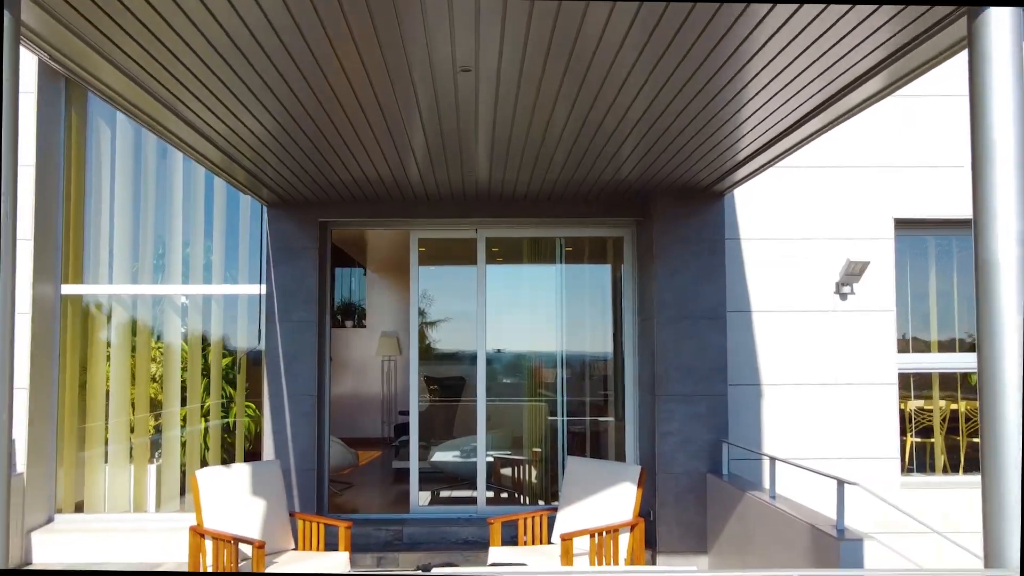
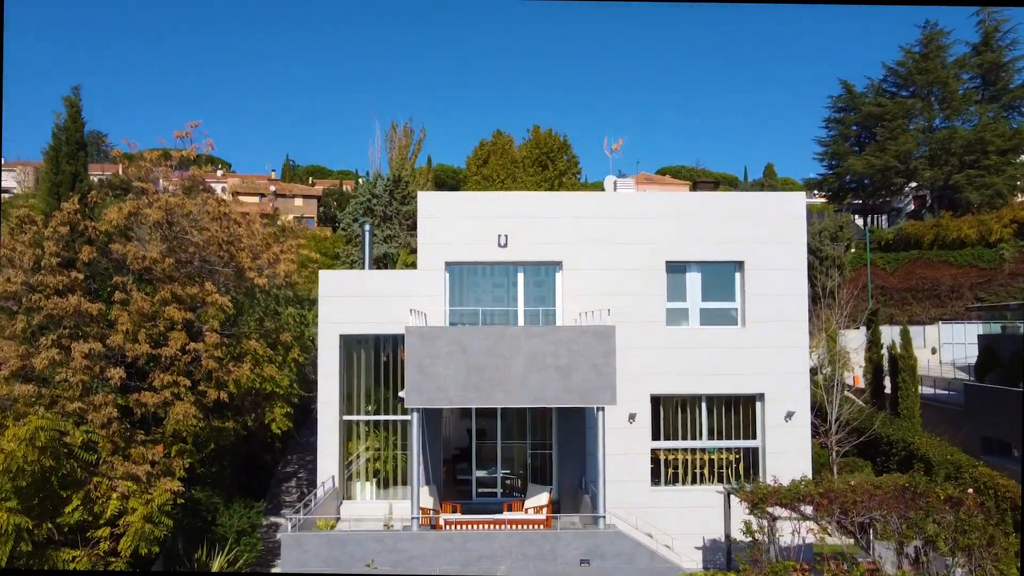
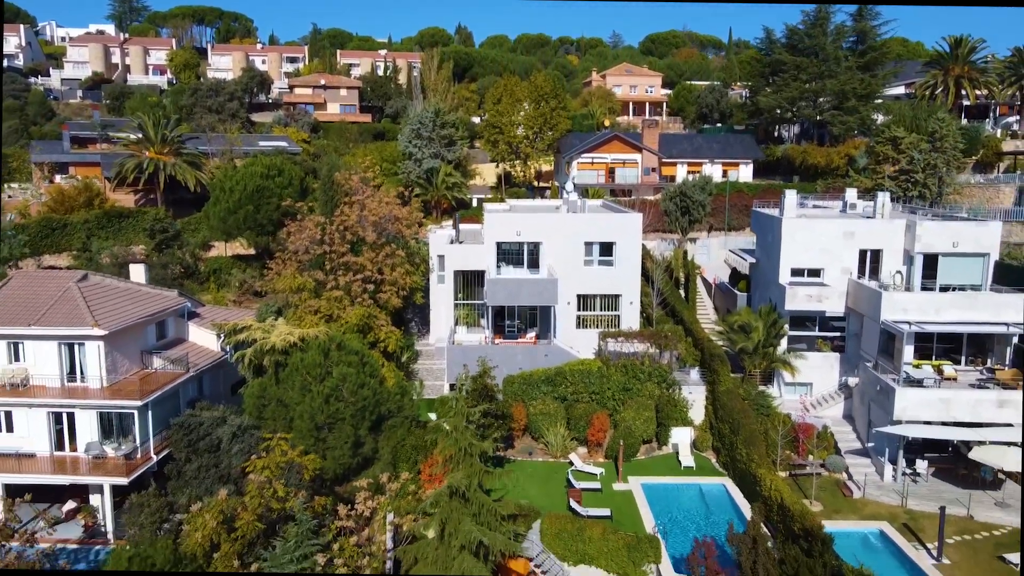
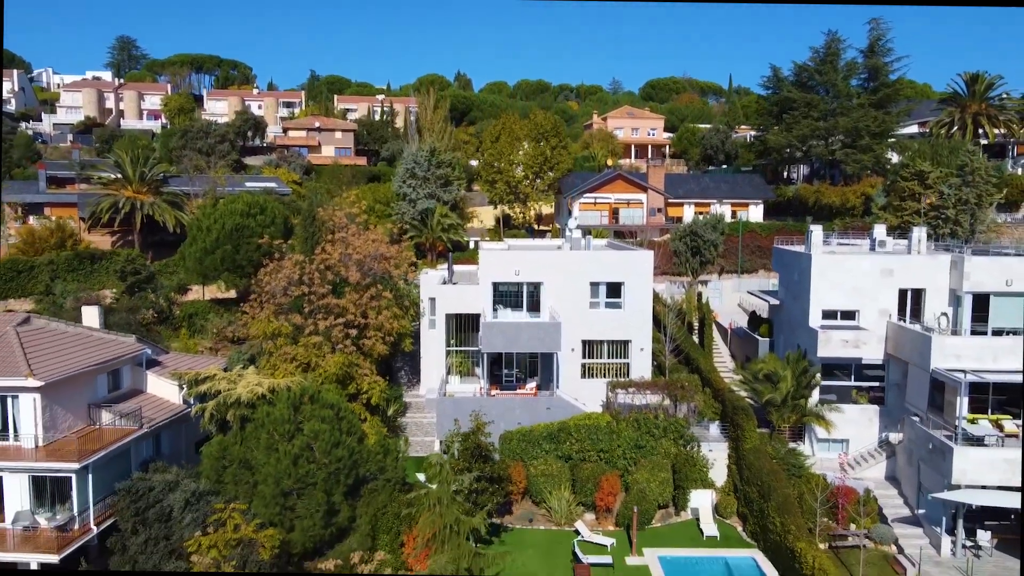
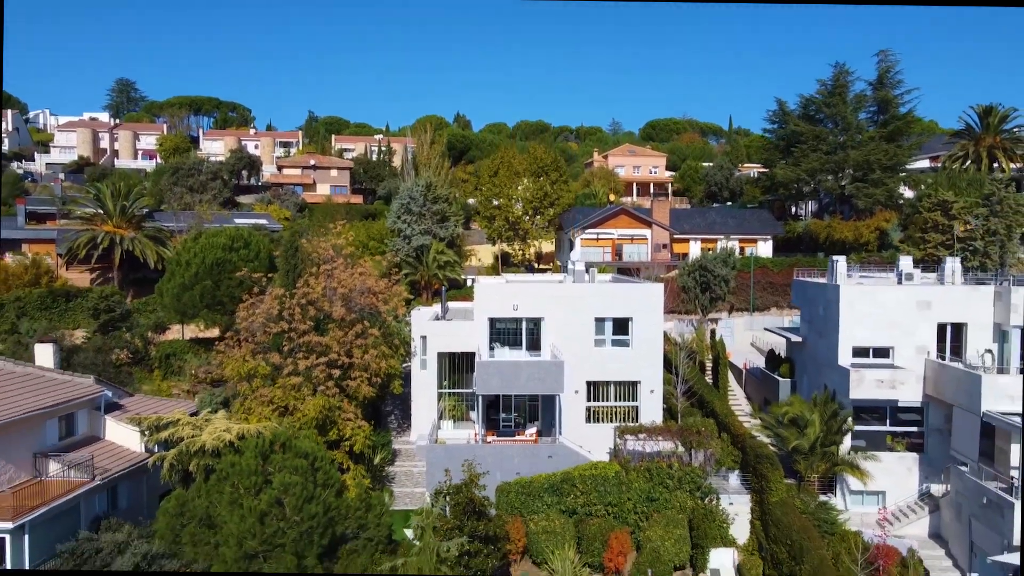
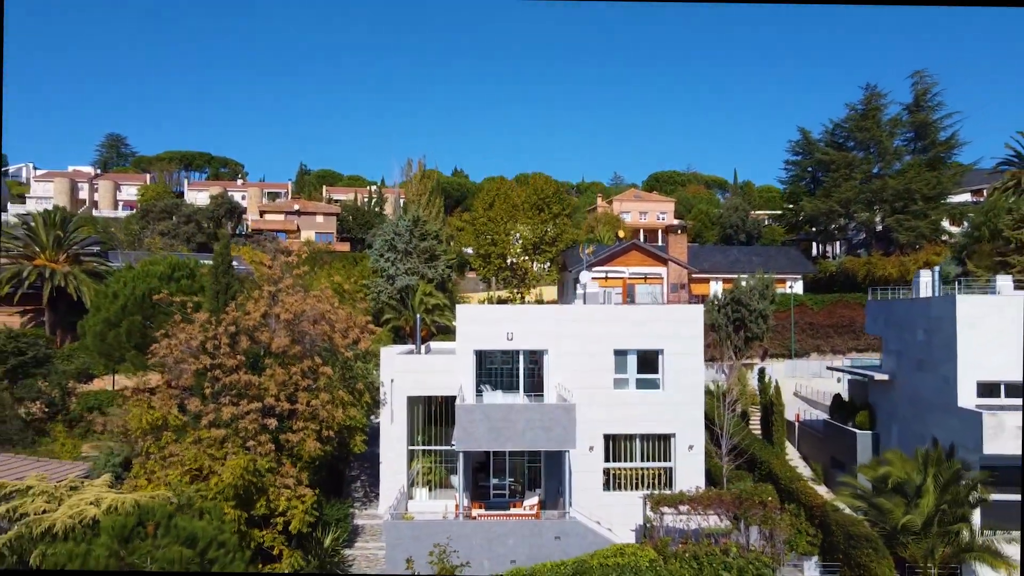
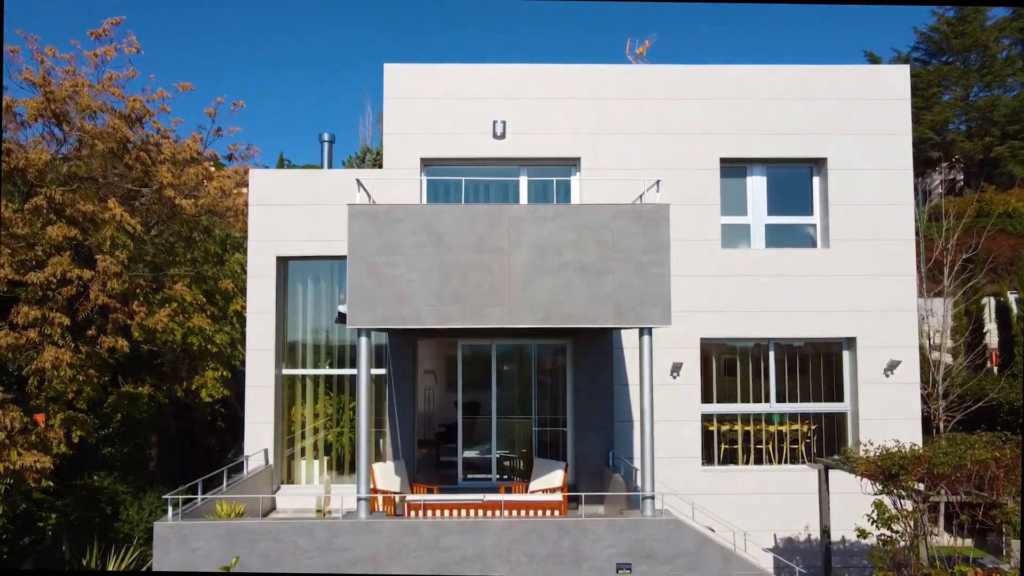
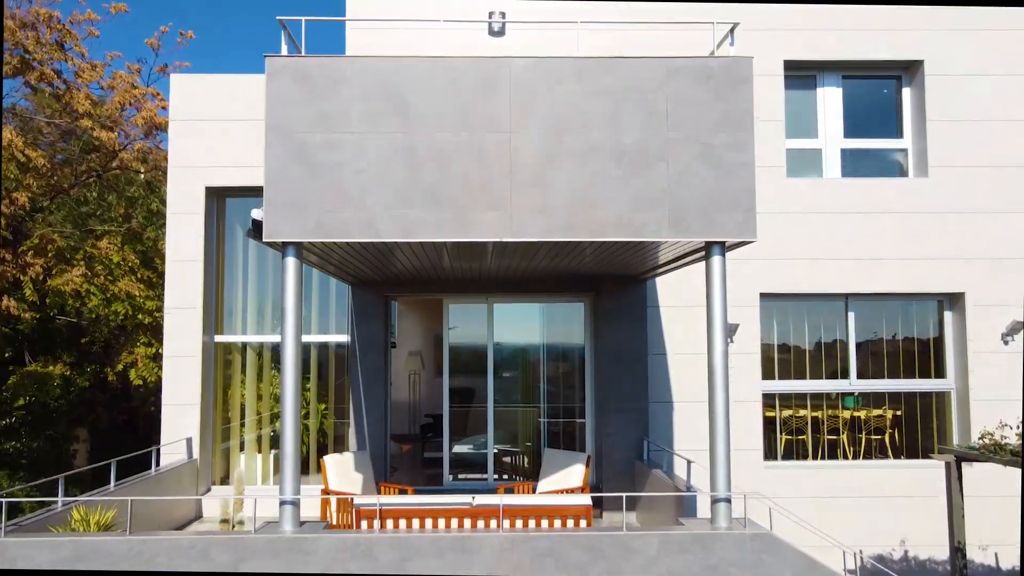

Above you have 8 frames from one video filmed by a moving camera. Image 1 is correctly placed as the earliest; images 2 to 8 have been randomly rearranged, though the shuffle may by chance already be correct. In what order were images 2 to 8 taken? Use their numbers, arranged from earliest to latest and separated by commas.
8, 7, 2, 6, 5, 4, 3
